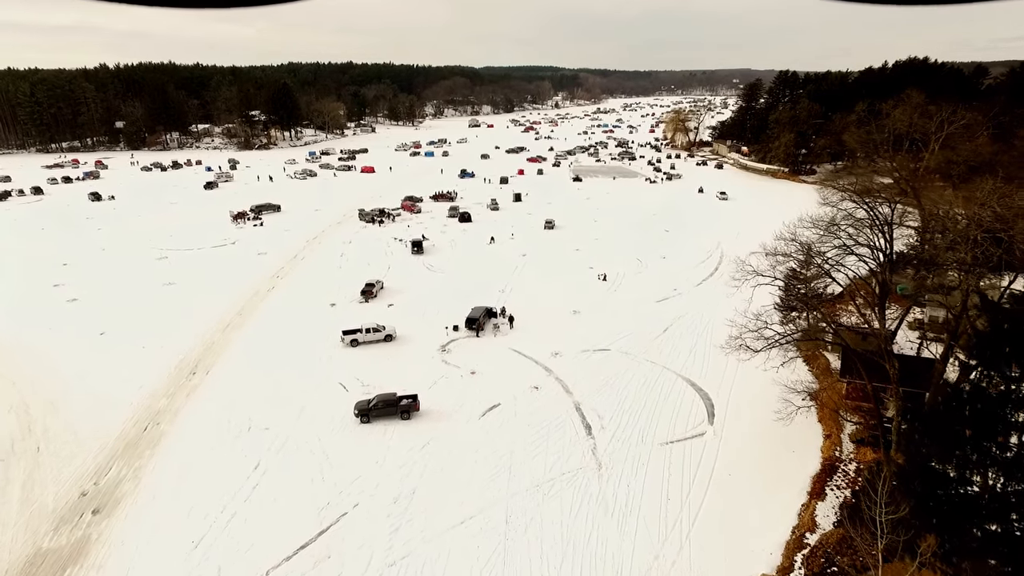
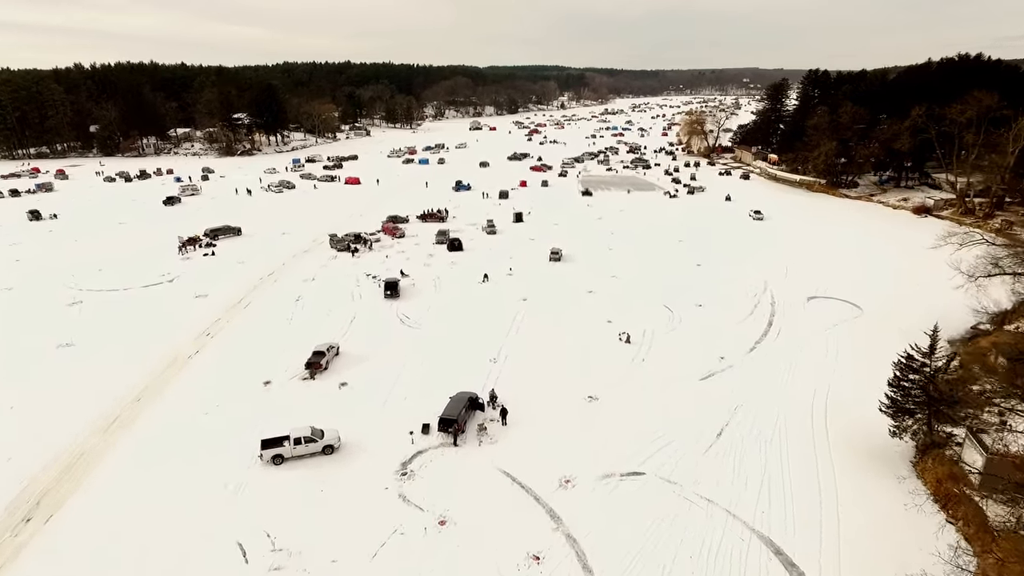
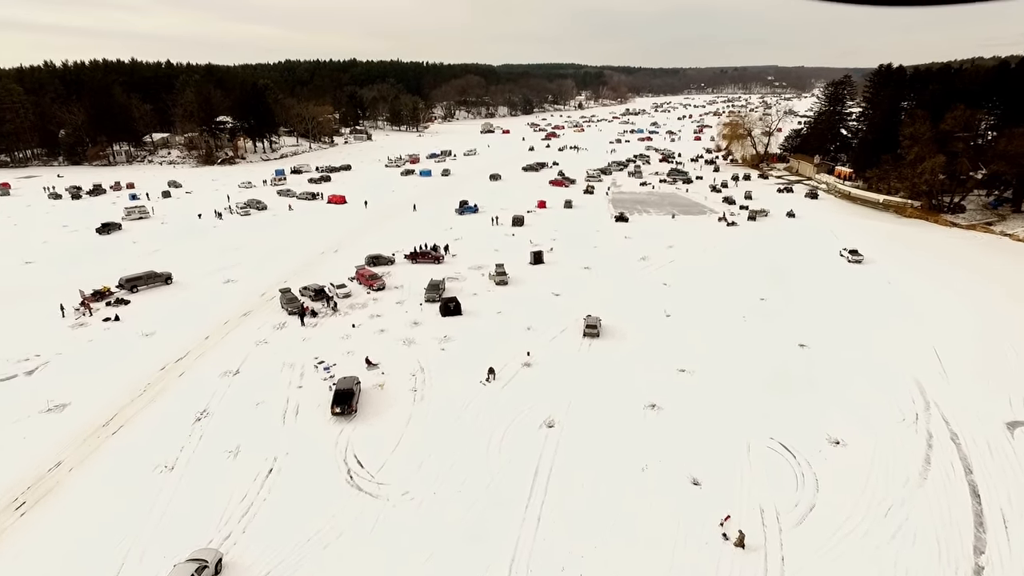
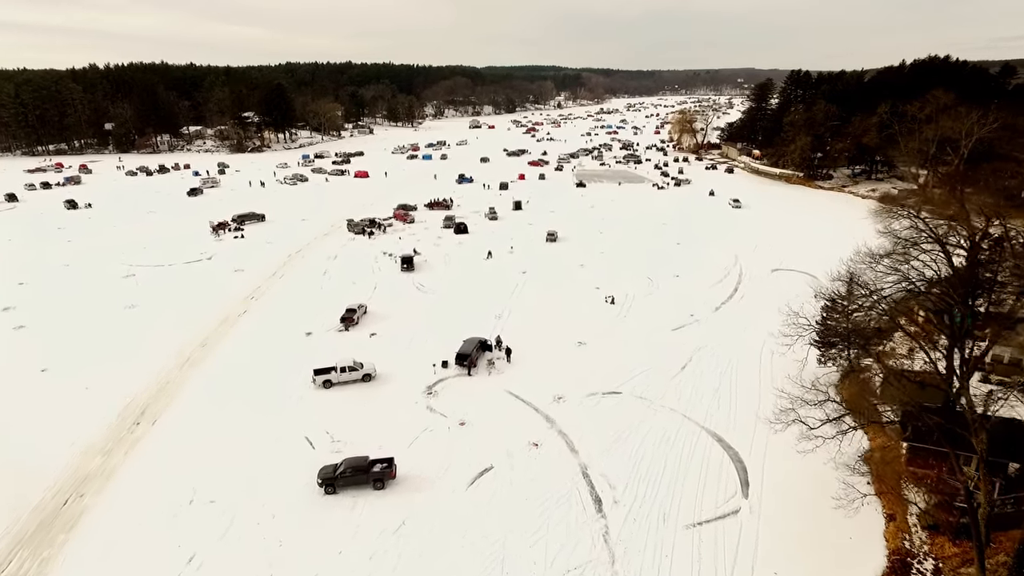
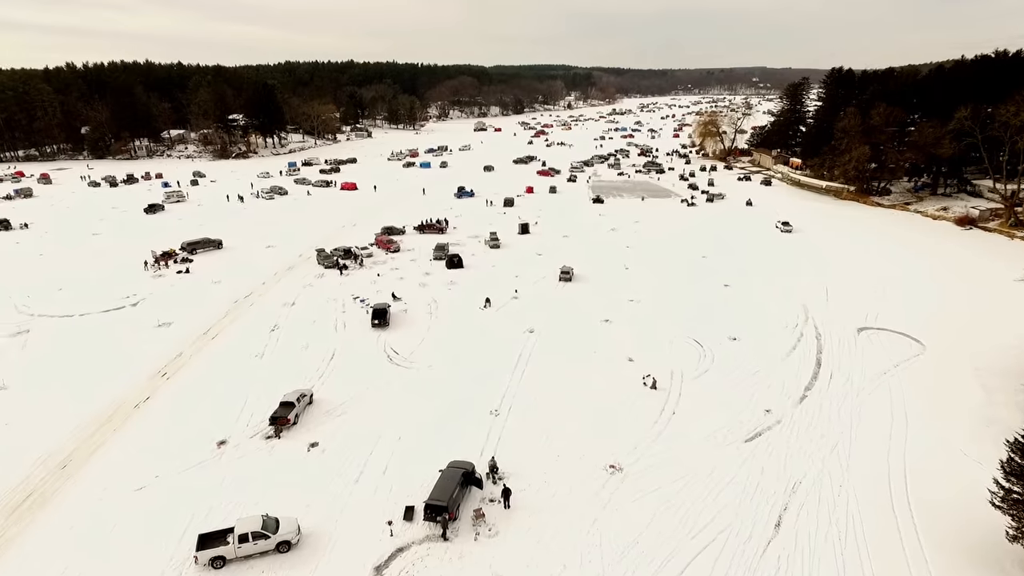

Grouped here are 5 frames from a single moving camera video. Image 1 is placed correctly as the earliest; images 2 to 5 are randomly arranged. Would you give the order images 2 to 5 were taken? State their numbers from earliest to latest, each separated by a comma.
4, 2, 5, 3
